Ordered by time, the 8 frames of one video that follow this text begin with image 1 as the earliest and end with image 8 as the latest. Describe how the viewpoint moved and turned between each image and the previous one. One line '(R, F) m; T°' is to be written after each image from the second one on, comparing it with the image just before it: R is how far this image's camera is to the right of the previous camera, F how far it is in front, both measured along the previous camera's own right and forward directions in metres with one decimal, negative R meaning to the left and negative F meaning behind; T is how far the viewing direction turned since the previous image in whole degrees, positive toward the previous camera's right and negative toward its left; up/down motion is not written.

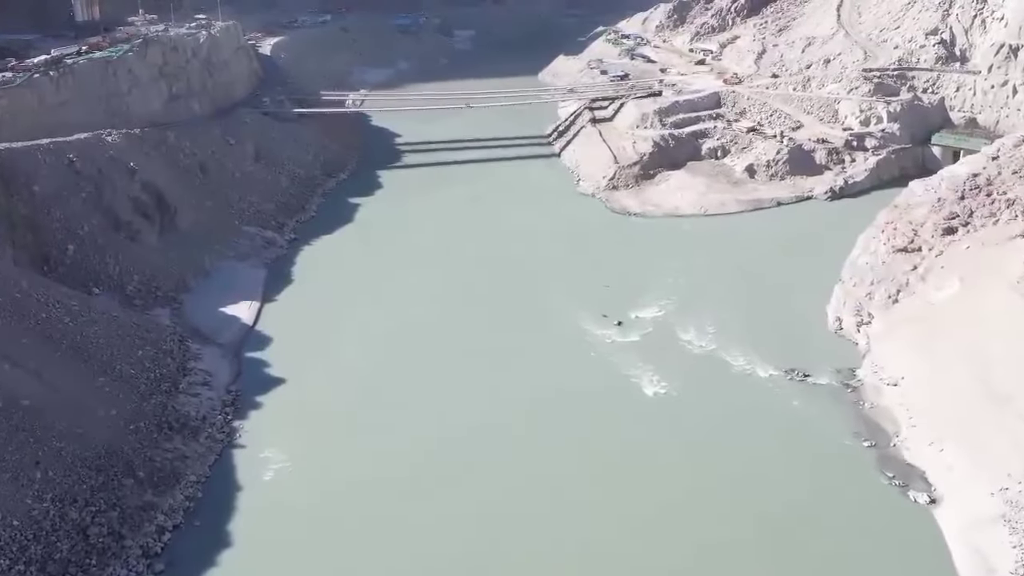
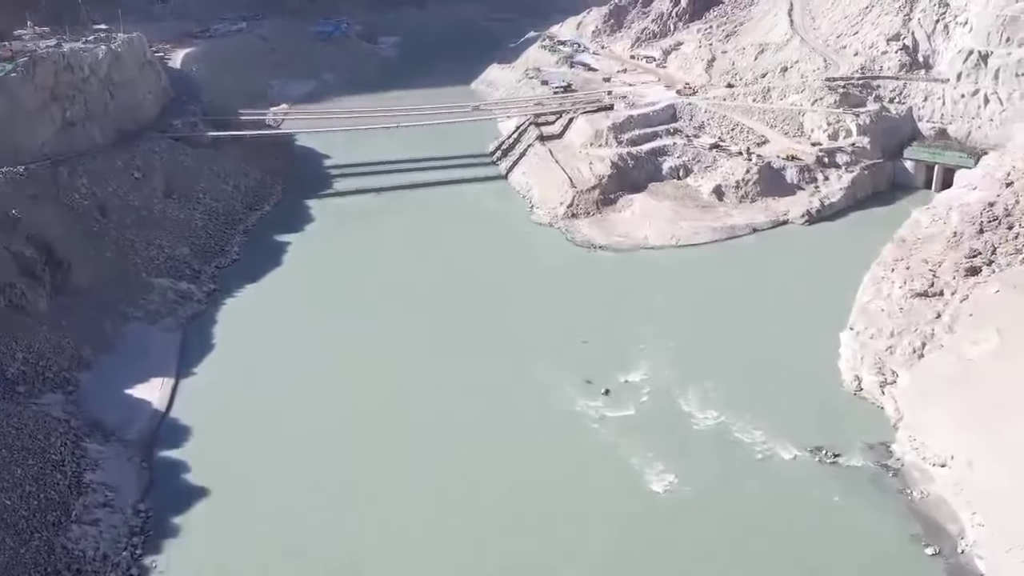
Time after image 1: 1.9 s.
(-1.1, +4.7) m; +4°
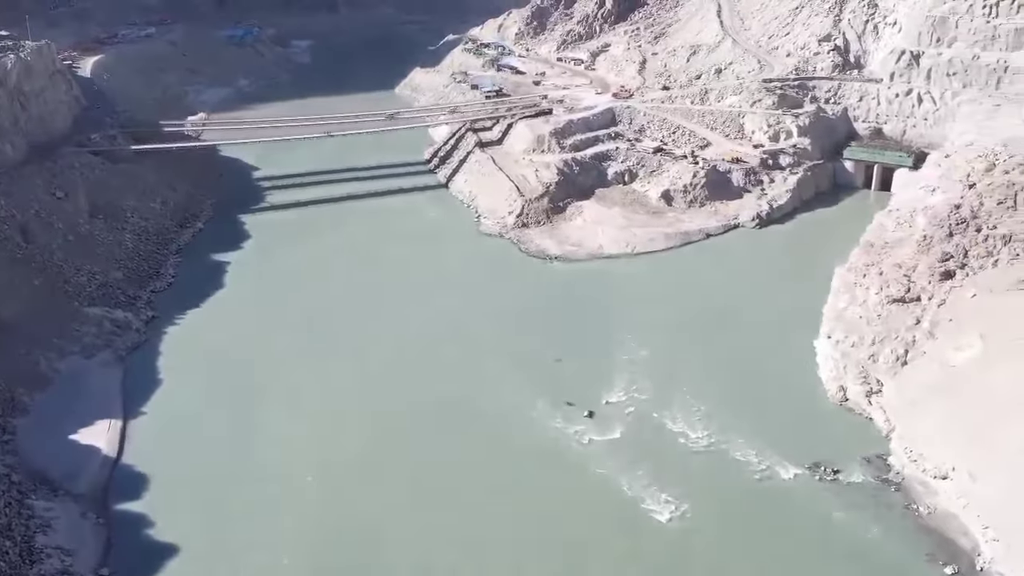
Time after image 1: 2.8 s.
(-1.6, +1.4) m; +5°
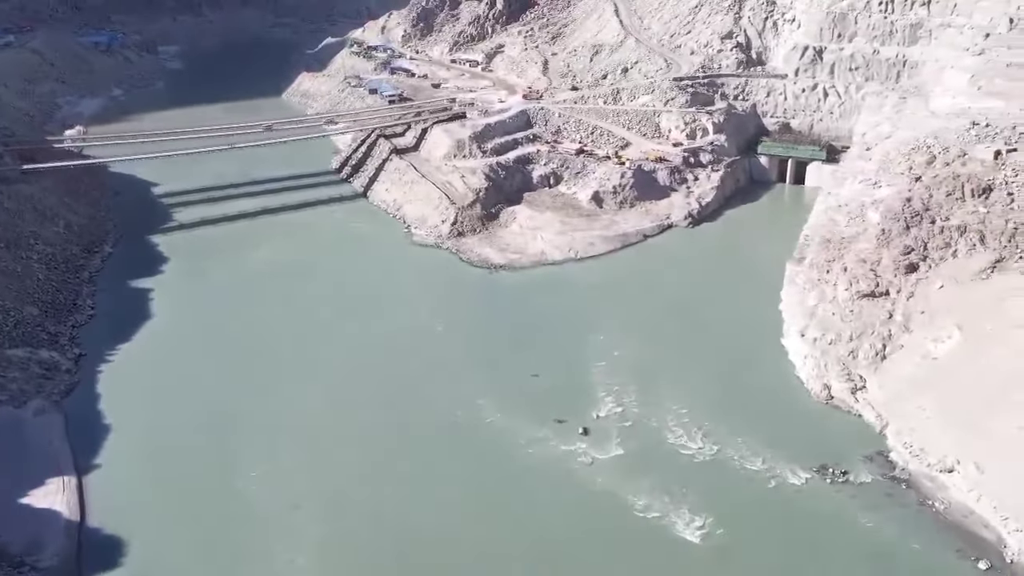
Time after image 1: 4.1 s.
(-2.8, +1.4) m; +8°
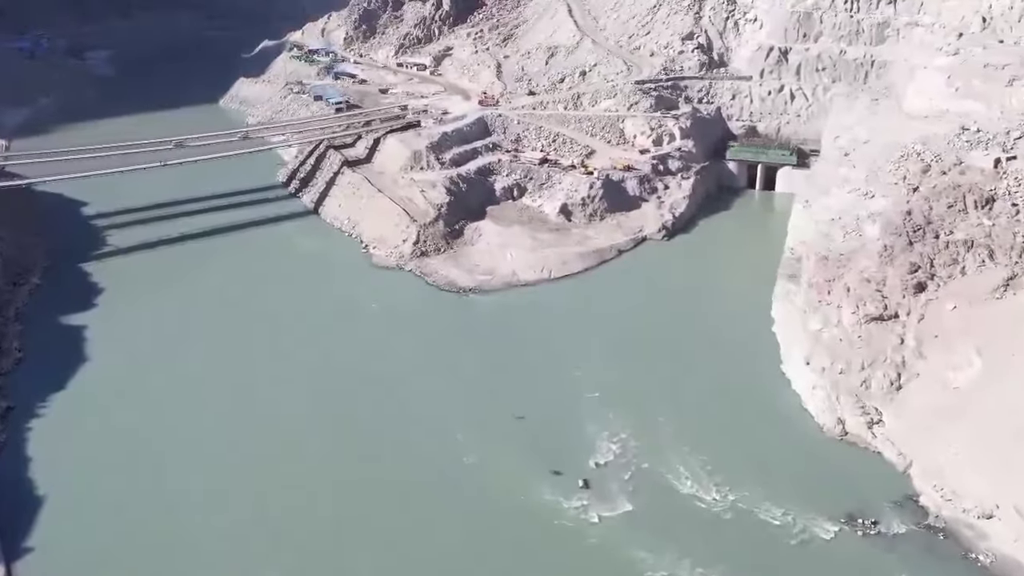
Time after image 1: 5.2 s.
(-1.0, +2.5) m; +3°
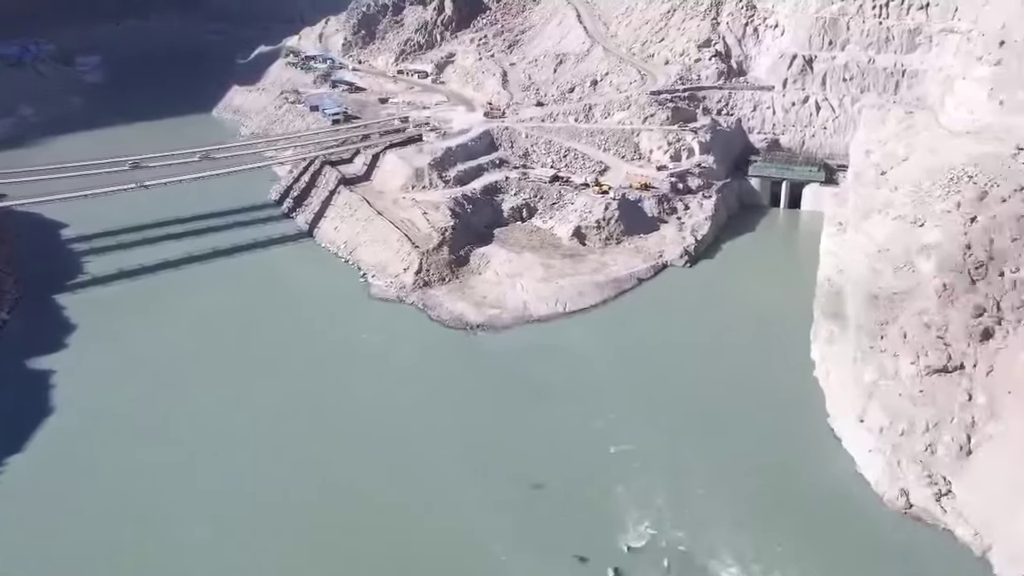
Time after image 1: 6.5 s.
(-0.3, +2.9) m; 0°
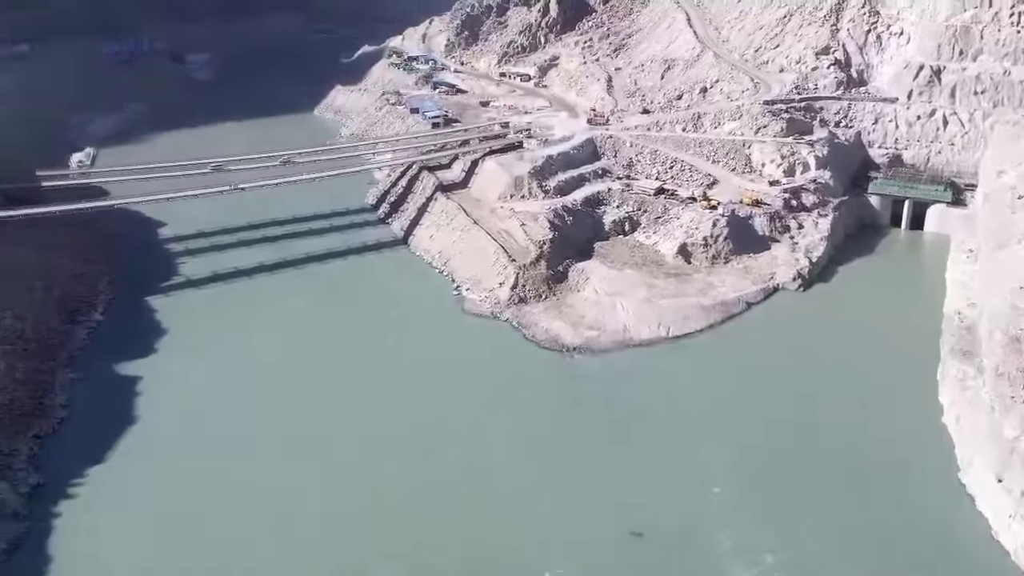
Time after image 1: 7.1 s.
(-0.2, +1.5) m; -5°
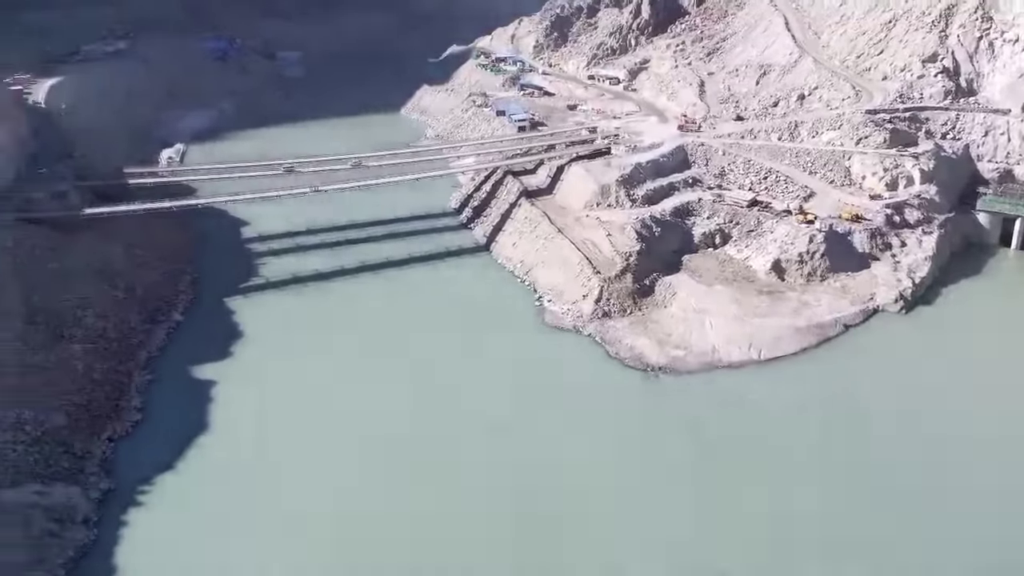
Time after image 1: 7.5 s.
(-0.1, +1.0) m; -5°
